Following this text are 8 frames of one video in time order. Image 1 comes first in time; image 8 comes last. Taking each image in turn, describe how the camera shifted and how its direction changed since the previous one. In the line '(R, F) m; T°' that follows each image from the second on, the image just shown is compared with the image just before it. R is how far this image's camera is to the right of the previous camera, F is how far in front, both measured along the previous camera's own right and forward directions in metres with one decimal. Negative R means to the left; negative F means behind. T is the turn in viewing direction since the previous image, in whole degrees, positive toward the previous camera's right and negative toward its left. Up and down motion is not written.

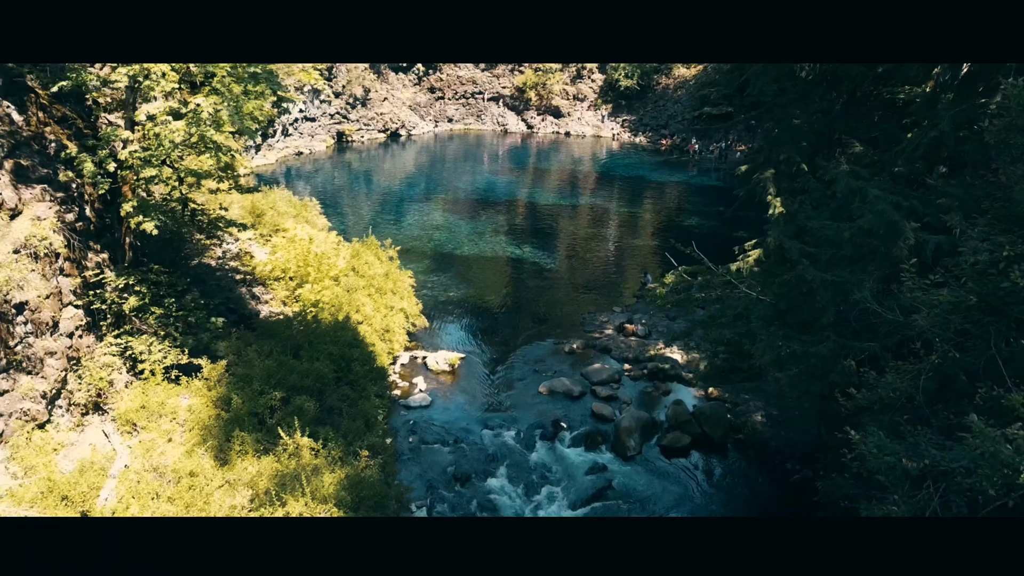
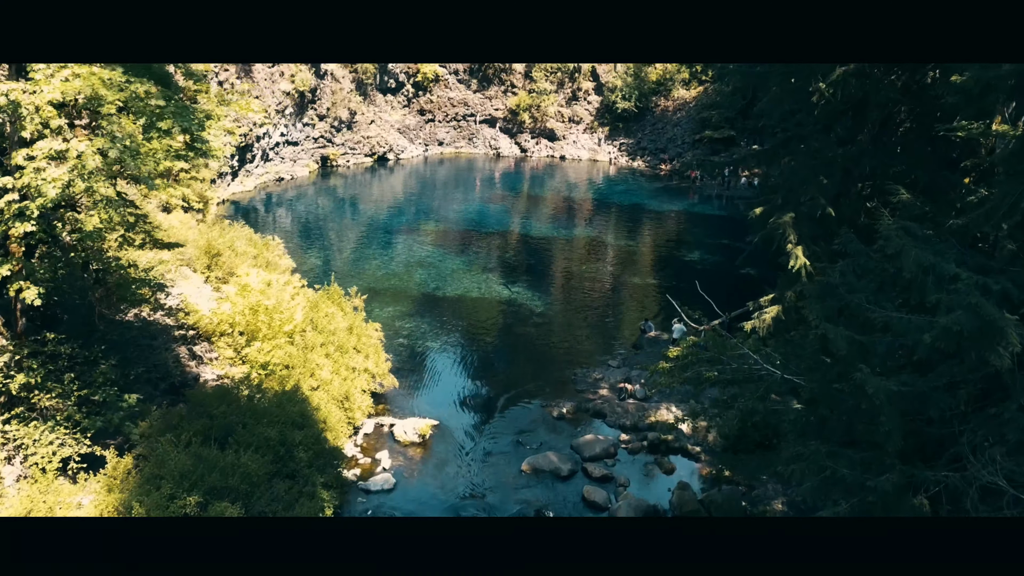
(+0.3, +1.9) m; 0°
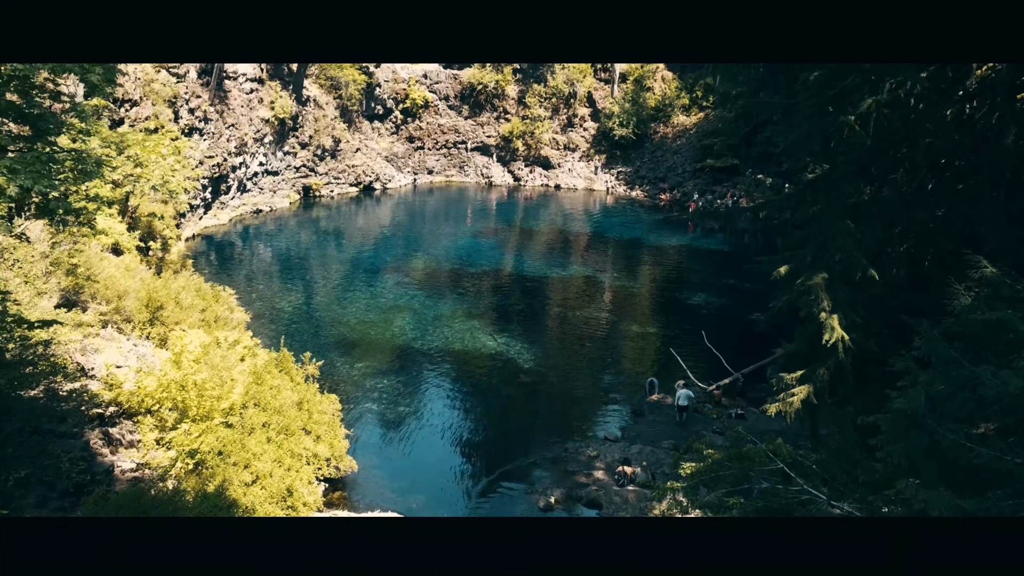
(+0.2, +2.0) m; 0°
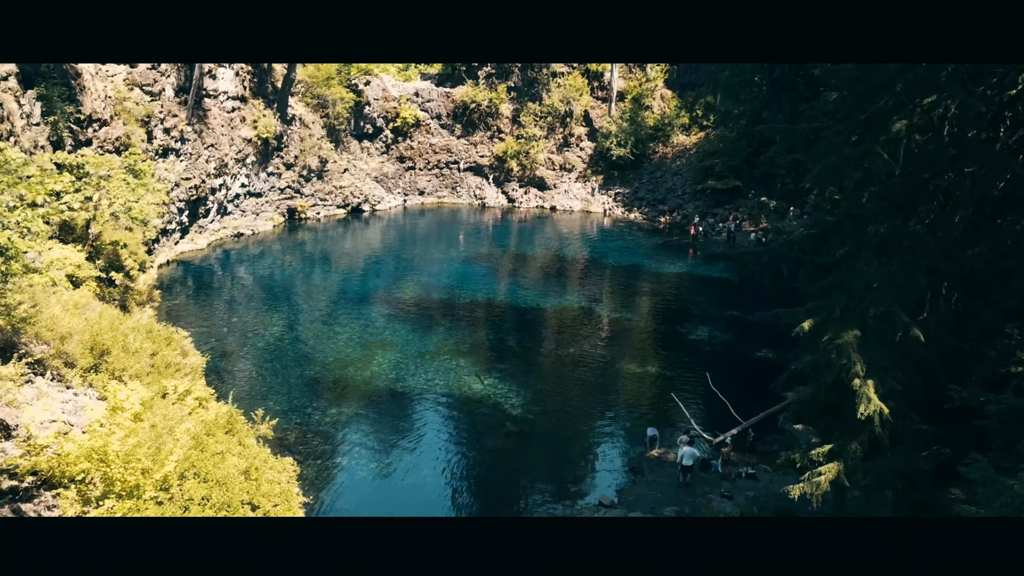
(+0.2, +1.5) m; 0°
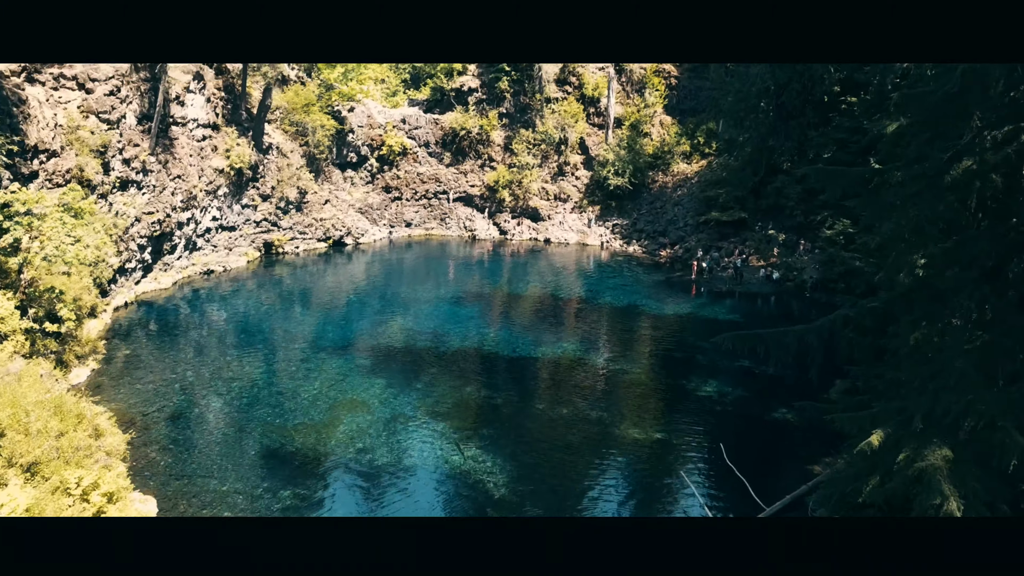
(+0.2, +2.2) m; 0°
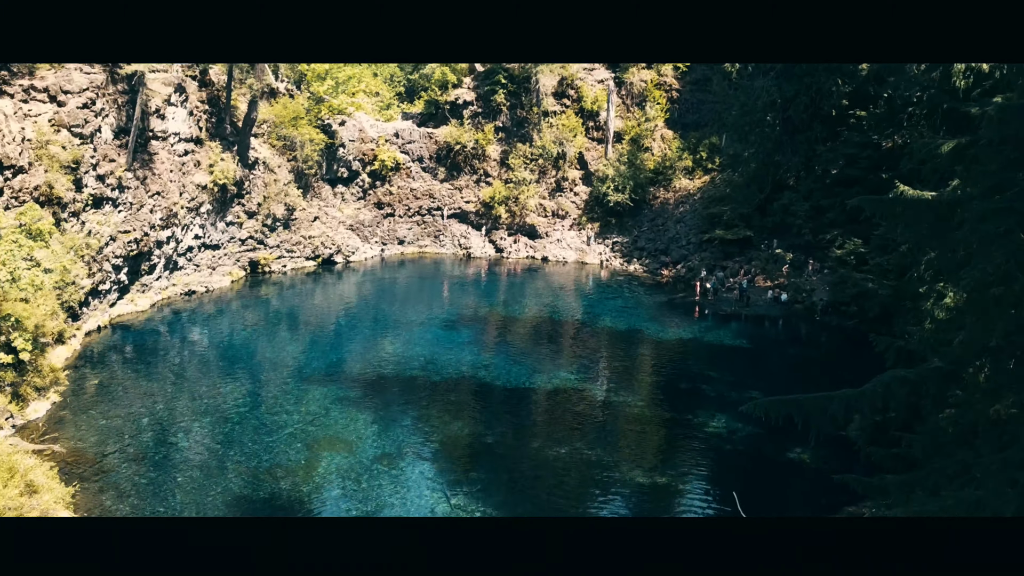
(+0.1, +1.3) m; 0°
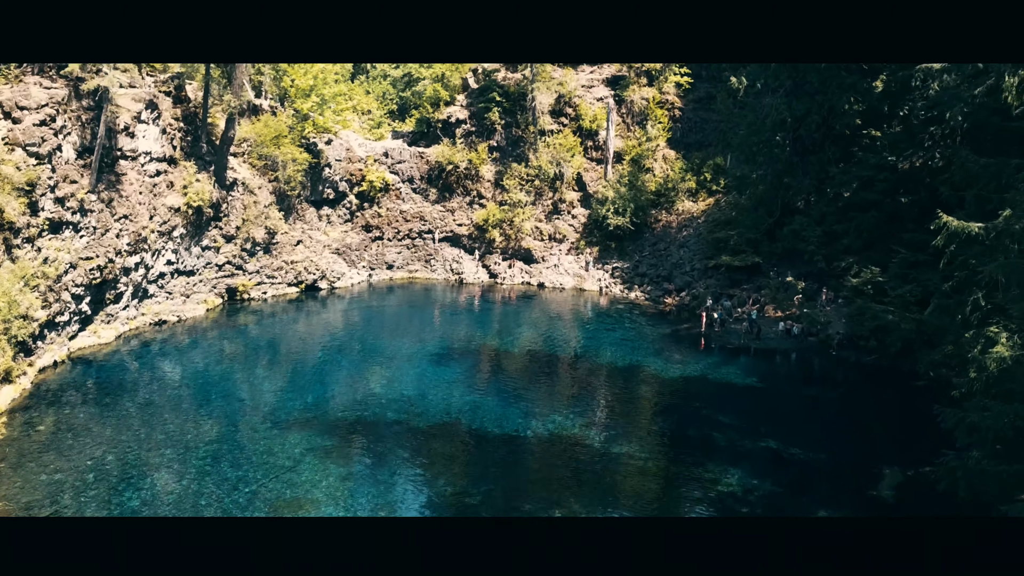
(+0.2, +1.8) m; 0°
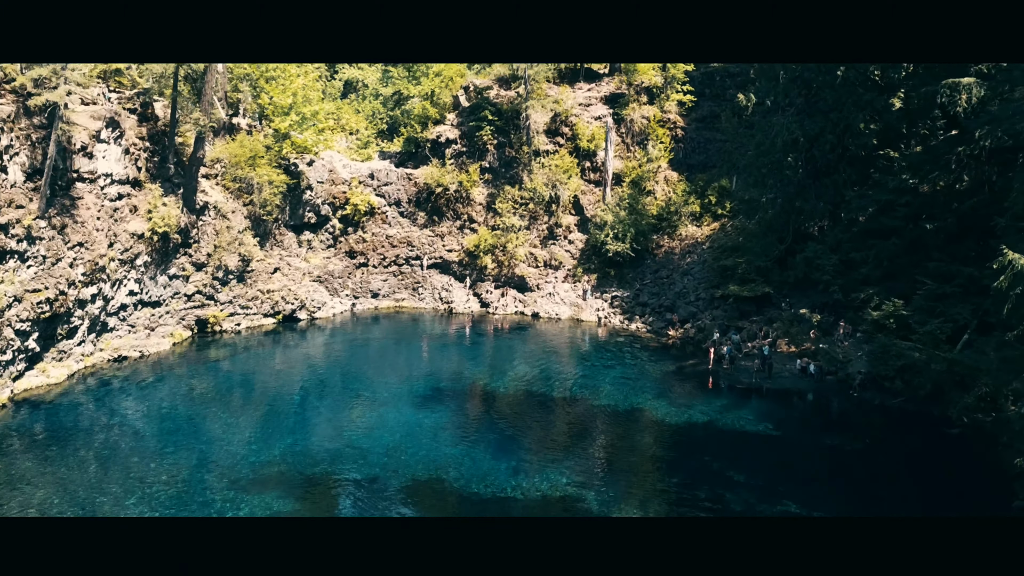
(+0.2, +2.0) m; 0°
